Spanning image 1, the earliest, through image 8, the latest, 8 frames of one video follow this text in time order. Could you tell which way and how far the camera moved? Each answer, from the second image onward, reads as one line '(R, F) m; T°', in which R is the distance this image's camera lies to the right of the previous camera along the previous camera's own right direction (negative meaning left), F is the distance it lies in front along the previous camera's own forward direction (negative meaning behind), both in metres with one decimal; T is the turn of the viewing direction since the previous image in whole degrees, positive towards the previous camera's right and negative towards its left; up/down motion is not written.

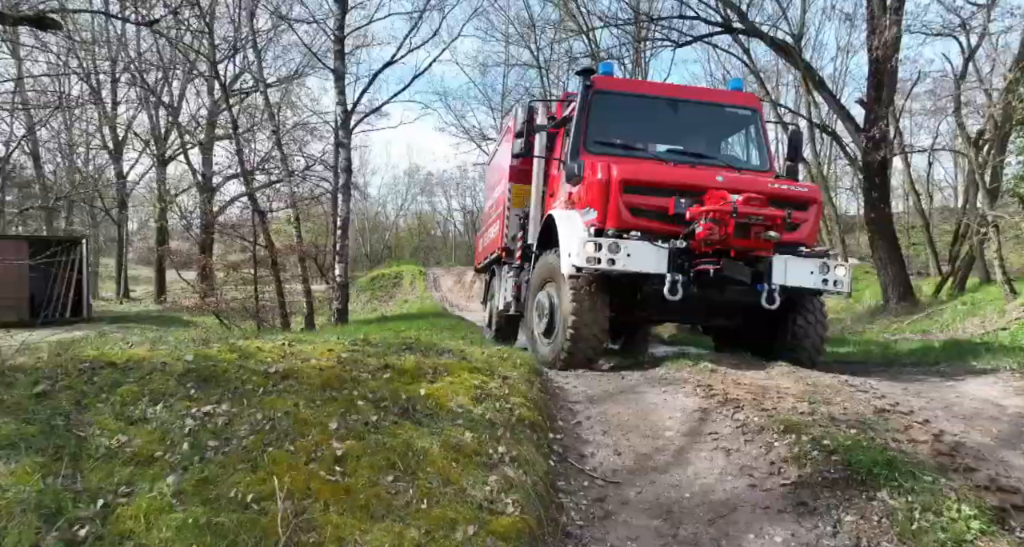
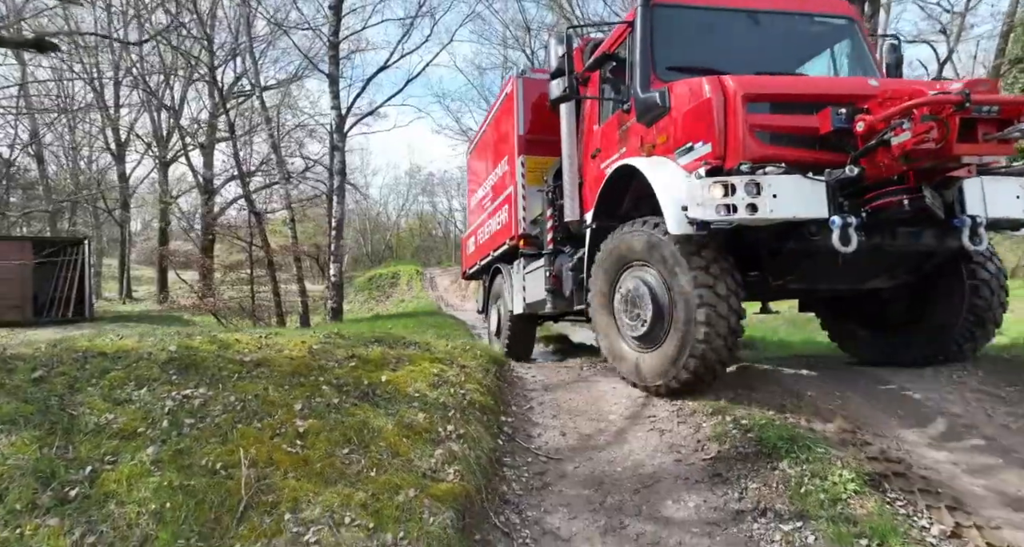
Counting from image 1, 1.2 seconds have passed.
(+0.3, -0.4) m; 0°
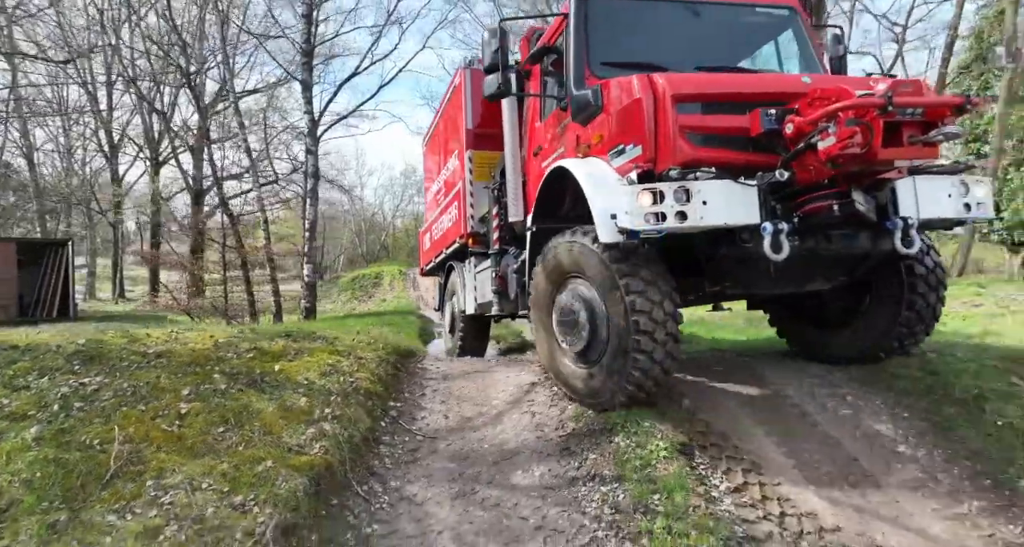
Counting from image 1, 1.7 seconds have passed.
(+0.7, -0.4) m; +2°
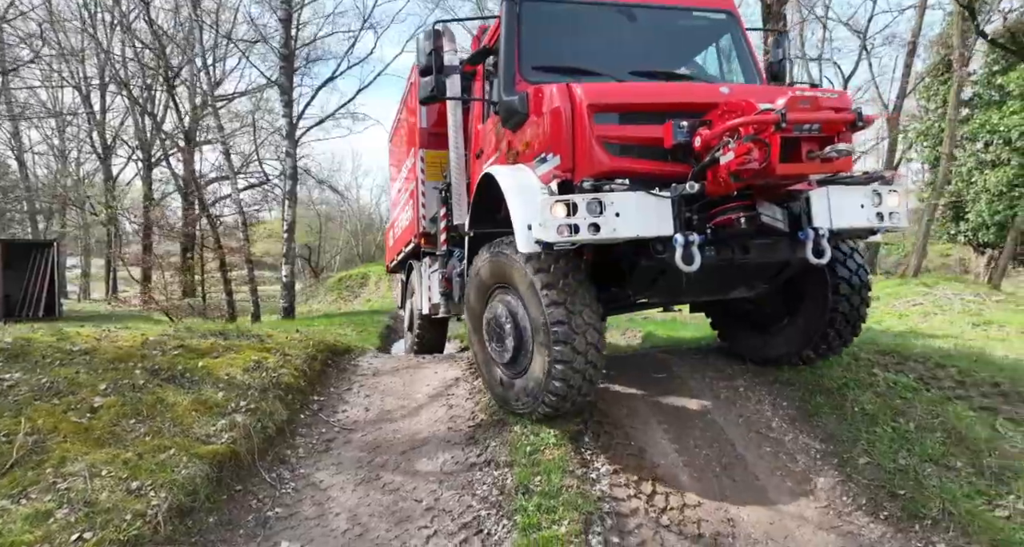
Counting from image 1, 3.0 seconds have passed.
(+0.5, -0.2) m; +2°
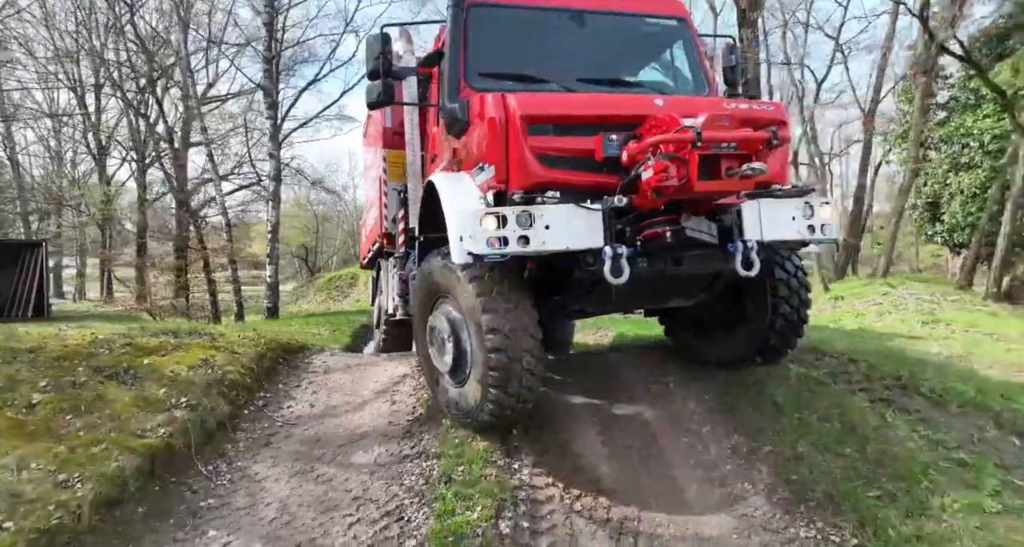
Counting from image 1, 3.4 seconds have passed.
(+0.3, -0.1) m; +1°
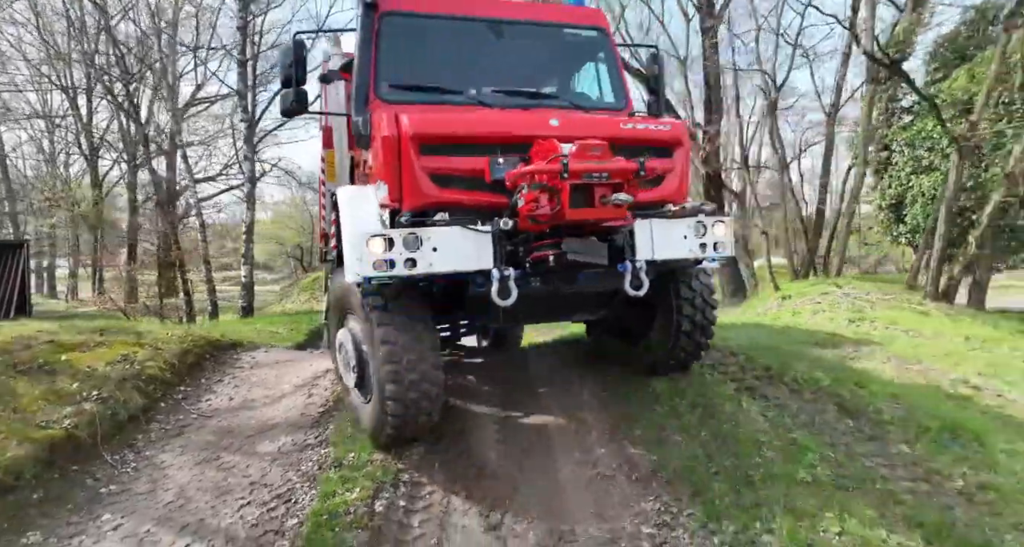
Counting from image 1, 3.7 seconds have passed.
(+0.5, -0.2) m; +2°
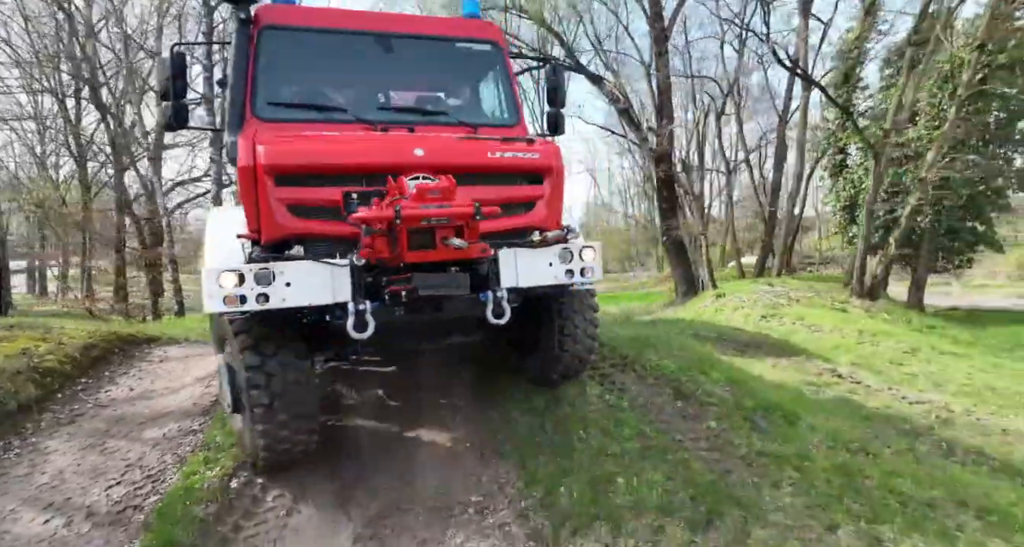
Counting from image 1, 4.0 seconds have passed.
(+0.7, -0.3) m; +3°
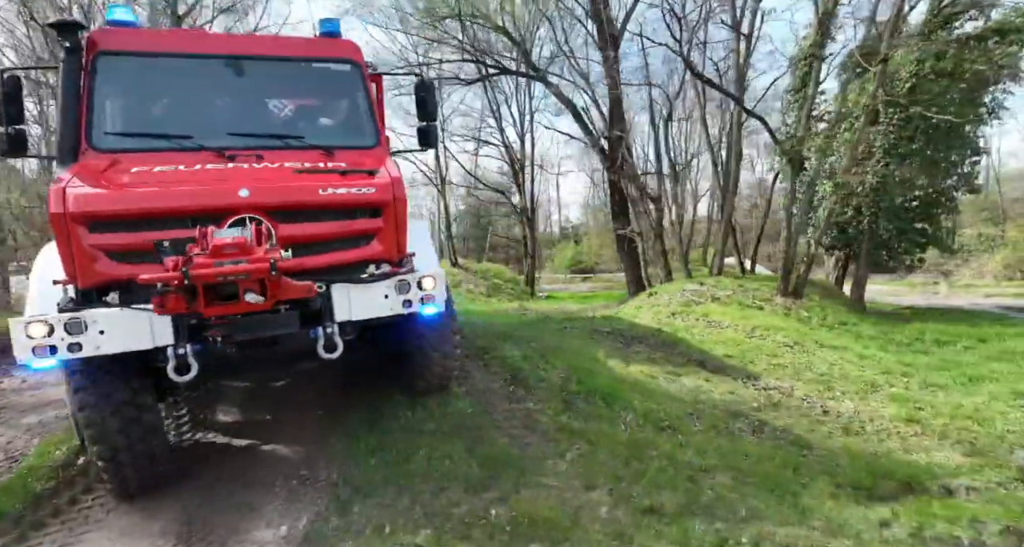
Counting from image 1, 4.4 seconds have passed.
(+0.8, -0.4) m; +3°
